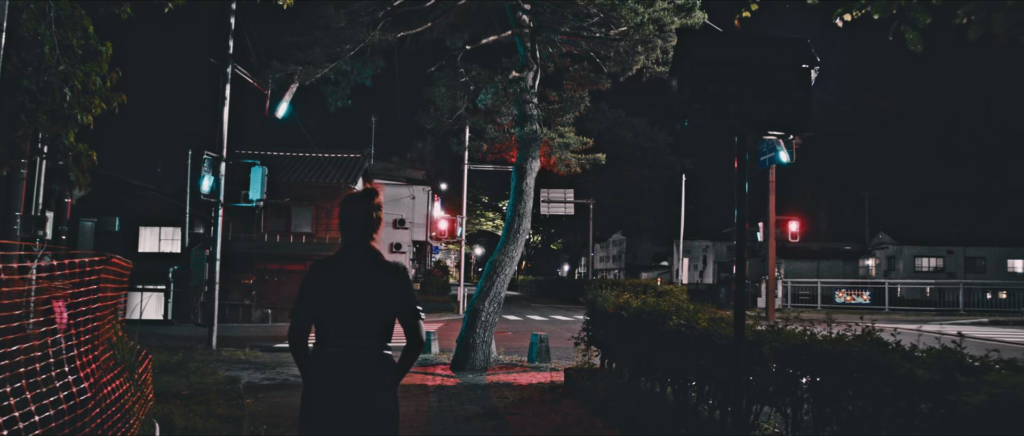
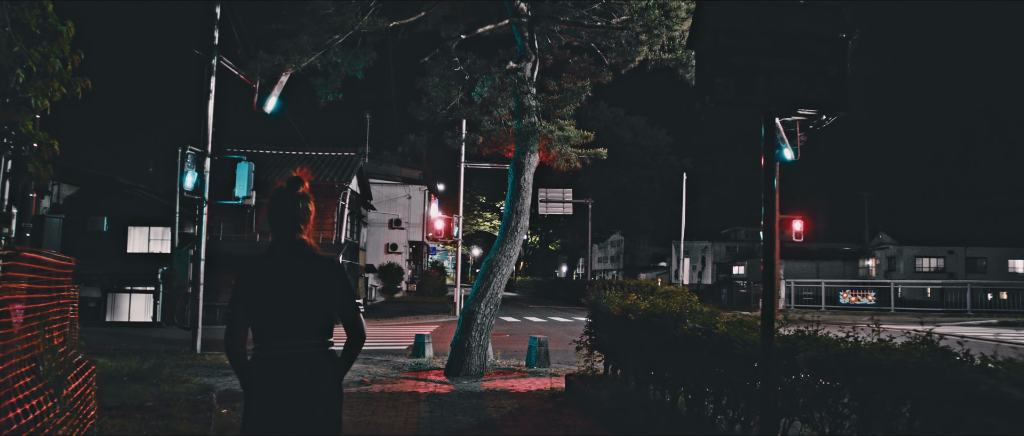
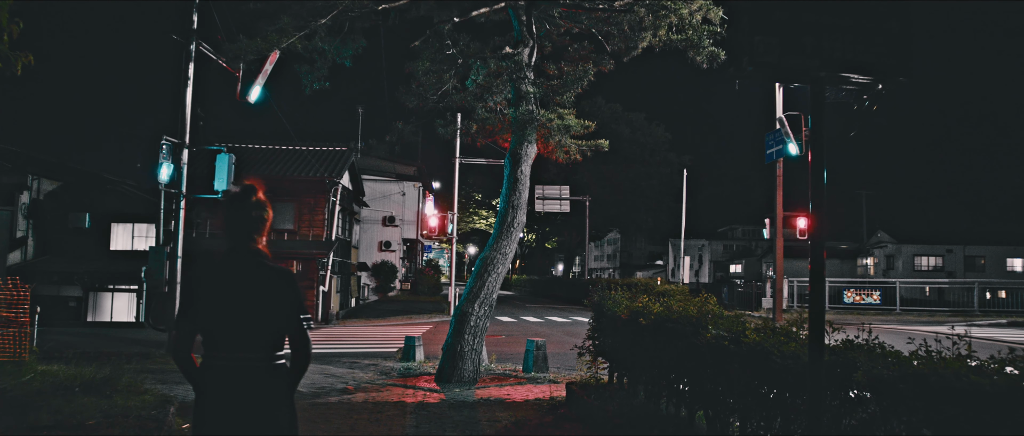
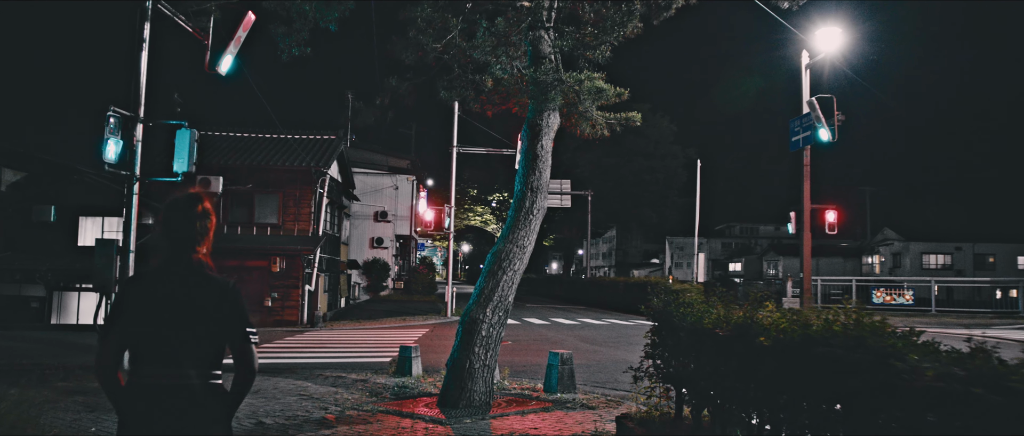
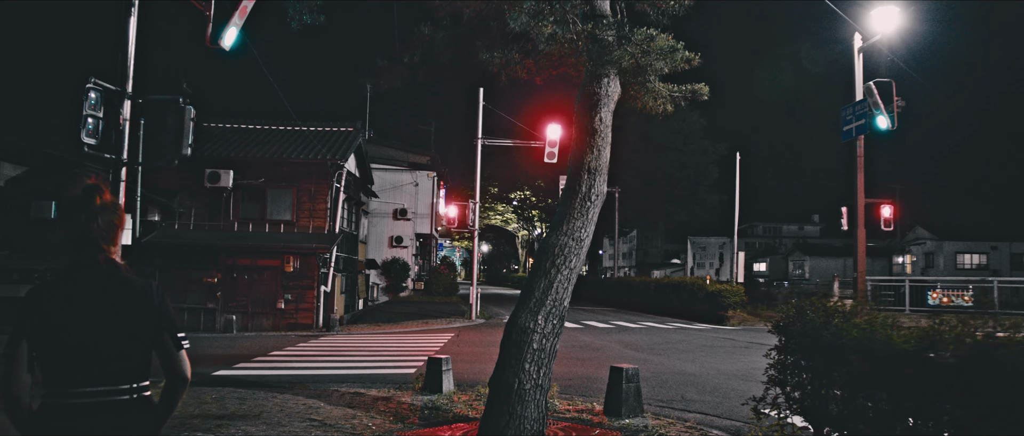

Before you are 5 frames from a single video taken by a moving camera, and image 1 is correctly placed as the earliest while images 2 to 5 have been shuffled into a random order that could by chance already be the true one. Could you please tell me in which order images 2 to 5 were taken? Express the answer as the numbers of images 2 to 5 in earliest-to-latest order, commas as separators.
2, 3, 4, 5
